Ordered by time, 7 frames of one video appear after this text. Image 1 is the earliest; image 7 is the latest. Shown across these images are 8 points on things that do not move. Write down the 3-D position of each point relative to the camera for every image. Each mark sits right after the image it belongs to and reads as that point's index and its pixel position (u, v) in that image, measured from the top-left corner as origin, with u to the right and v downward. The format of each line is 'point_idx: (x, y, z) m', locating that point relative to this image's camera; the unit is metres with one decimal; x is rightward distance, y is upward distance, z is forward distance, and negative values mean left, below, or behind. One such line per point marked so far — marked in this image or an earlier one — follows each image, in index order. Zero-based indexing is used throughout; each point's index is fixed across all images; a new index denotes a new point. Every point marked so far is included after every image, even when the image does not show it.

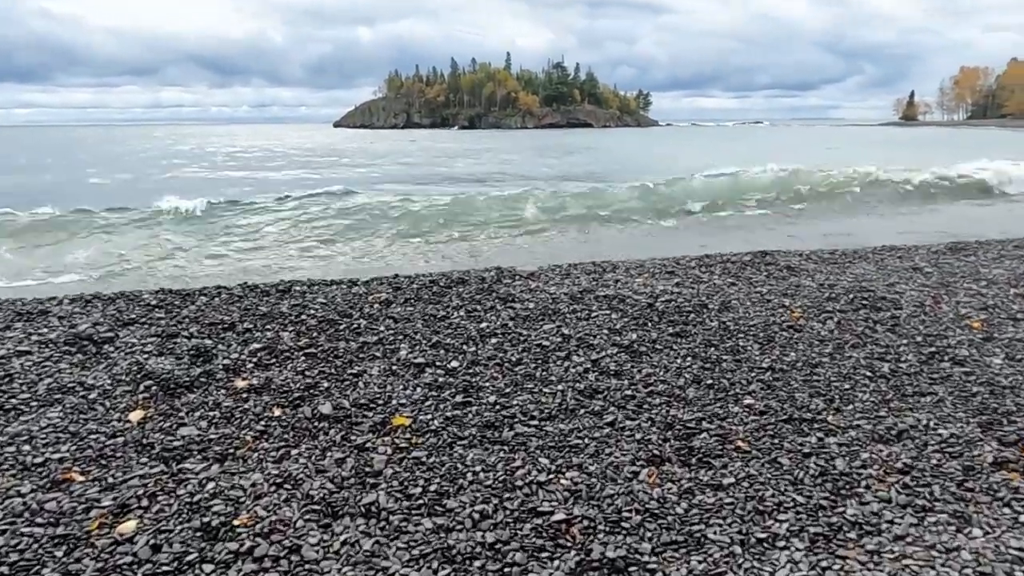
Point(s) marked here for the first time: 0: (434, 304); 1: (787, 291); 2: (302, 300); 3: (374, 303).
0: (-1.1, -0.3, +9.6) m
1: (+4.4, -0.1, +10.5) m
2: (-3.0, -0.2, +9.4) m
3: (-2.0, -0.2, +9.5) m
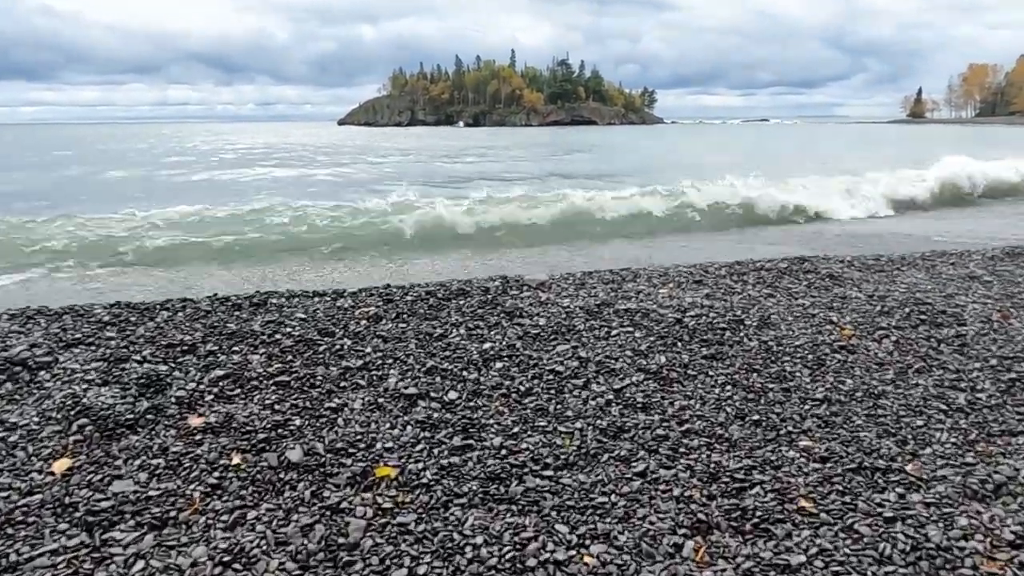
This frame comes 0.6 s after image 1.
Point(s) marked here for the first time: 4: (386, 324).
0: (-1.0, -0.4, +8.3) m
1: (+4.5, -0.2, +9.2) m
2: (-2.9, -0.4, +8.2) m
3: (-1.9, -0.4, +8.2) m
4: (-1.6, -0.5, +8.2) m
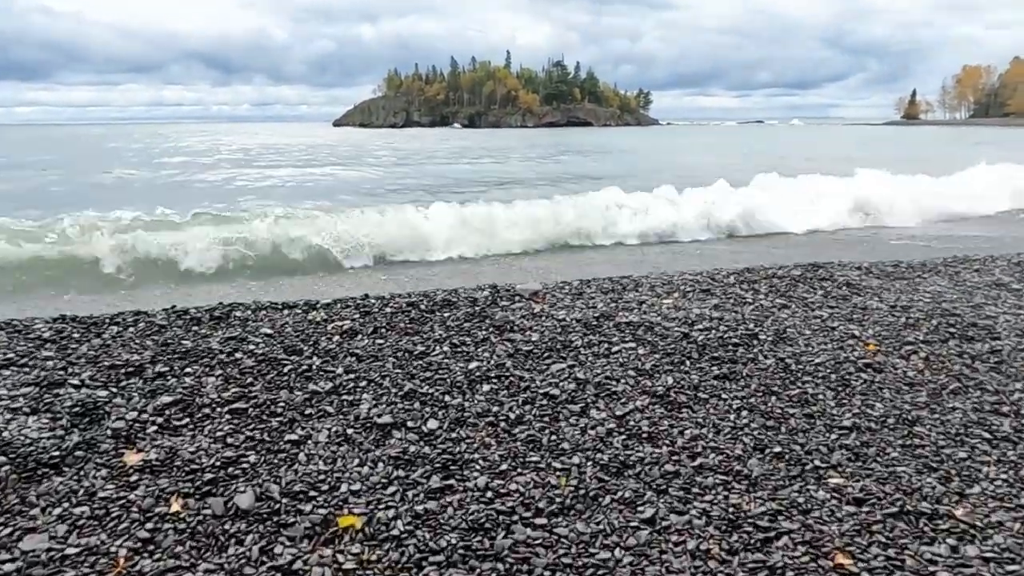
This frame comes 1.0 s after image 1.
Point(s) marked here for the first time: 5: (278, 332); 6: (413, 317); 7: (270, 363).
0: (-1.1, -0.6, +7.5) m
1: (+4.3, -0.3, +8.5) m
2: (-3.0, -0.5, +7.4) m
3: (-2.0, -0.5, +7.4) m
4: (-1.7, -0.6, +7.3) m
5: (-2.6, -0.5, +7.4) m
6: (-1.2, -0.4, +7.9) m
7: (-2.5, -0.8, +6.7) m
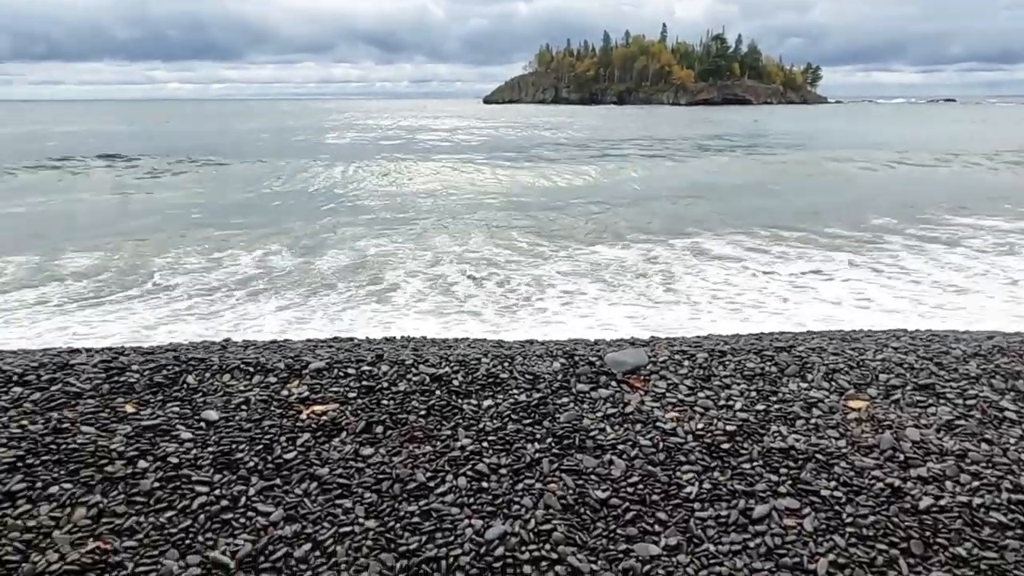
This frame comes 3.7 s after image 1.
0: (-0.7, -1.1, +4.7) m
1: (+4.9, -1.2, +4.5) m
2: (-2.5, -1.0, +4.9) m
3: (-1.5, -1.1, +4.8) m
4: (-1.2, -1.1, +4.6) m
5: (-2.1, -1.0, +4.9) m
6: (-0.6, -0.9, +5.1) m
7: (-2.1, -1.3, +4.2) m
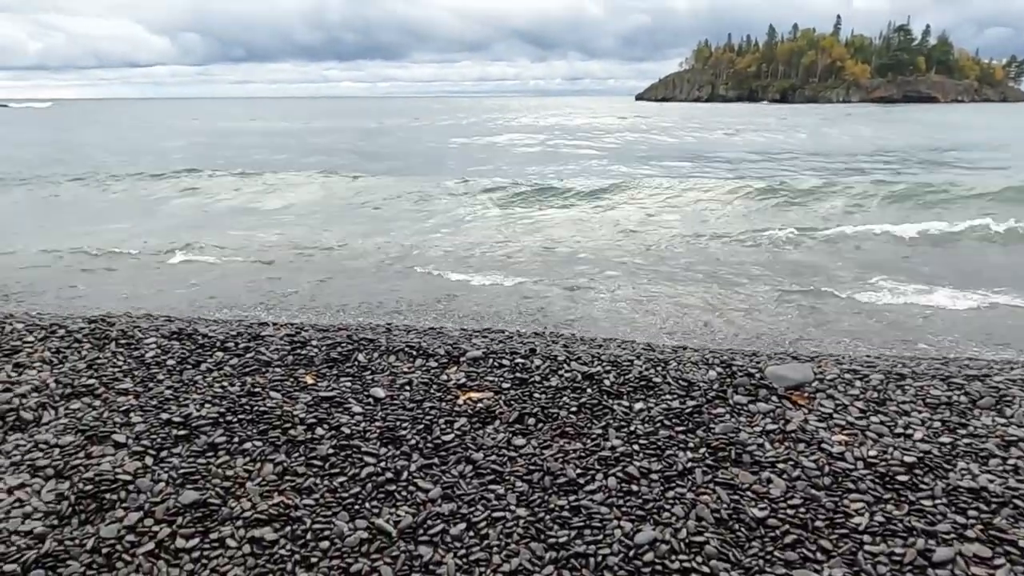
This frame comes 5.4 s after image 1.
0: (+0.4, -1.1, +4.8) m
1: (+5.8, -1.6, +3.4) m
2: (-1.4, -0.8, +5.4) m
3: (-0.4, -1.0, +5.0) m
4: (-0.2, -1.1, +4.8) m
5: (-1.0, -0.9, +5.3) m
6: (+0.6, -0.9, +5.2) m
7: (-1.1, -1.2, +4.6) m
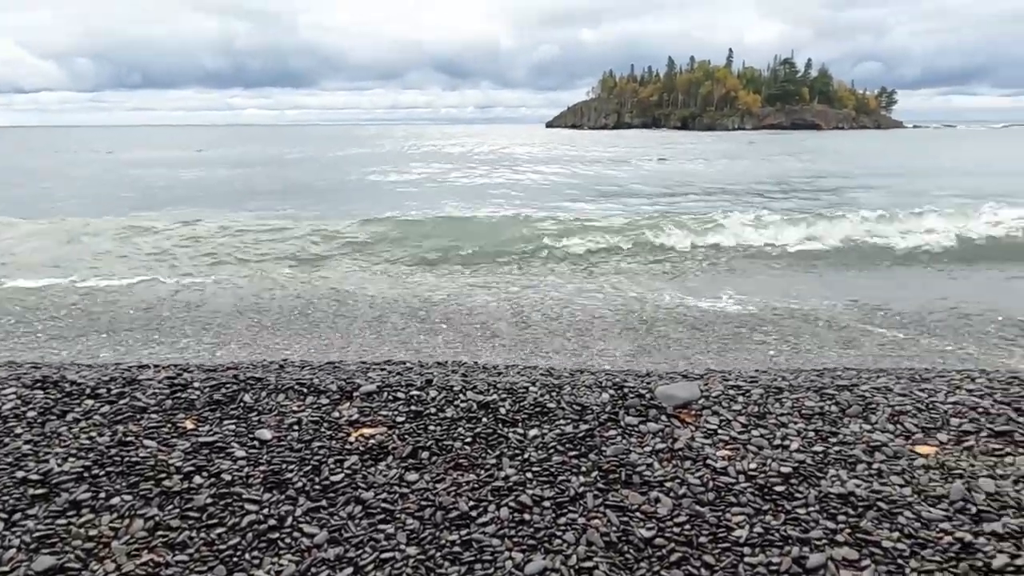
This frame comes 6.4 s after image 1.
0: (-0.4, -1.3, +4.7) m
1: (+5.2, -1.5, +4.0) m
2: (-2.2, -1.1, +5.1) m
3: (-1.2, -1.2, +4.9) m
4: (-0.9, -1.3, +4.7) m
5: (-1.8, -1.2, +5.0) m
6: (-0.3, -1.1, +5.1) m
7: (-1.9, -1.4, +4.4) m
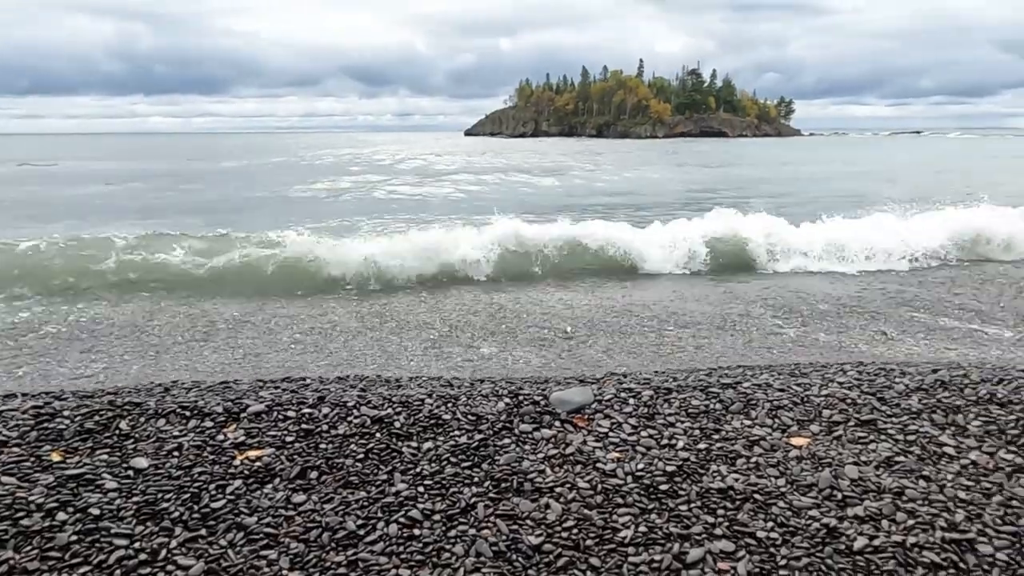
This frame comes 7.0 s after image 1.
0: (-1.1, -1.4, +4.6) m
1: (+4.4, -1.5, +4.5) m
2: (-3.0, -1.3, +4.8) m
3: (-2.0, -1.4, +4.7) m
4: (-1.7, -1.4, +4.5) m
5: (-2.6, -1.3, +4.8) m
6: (-1.1, -1.2, +5.1) m
7: (-2.6, -1.6, +4.1) m
